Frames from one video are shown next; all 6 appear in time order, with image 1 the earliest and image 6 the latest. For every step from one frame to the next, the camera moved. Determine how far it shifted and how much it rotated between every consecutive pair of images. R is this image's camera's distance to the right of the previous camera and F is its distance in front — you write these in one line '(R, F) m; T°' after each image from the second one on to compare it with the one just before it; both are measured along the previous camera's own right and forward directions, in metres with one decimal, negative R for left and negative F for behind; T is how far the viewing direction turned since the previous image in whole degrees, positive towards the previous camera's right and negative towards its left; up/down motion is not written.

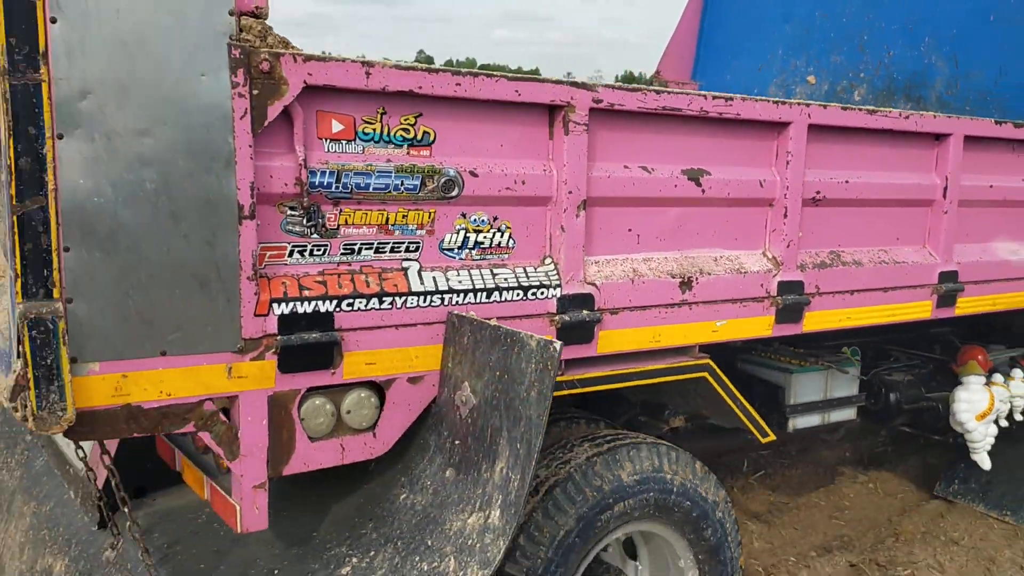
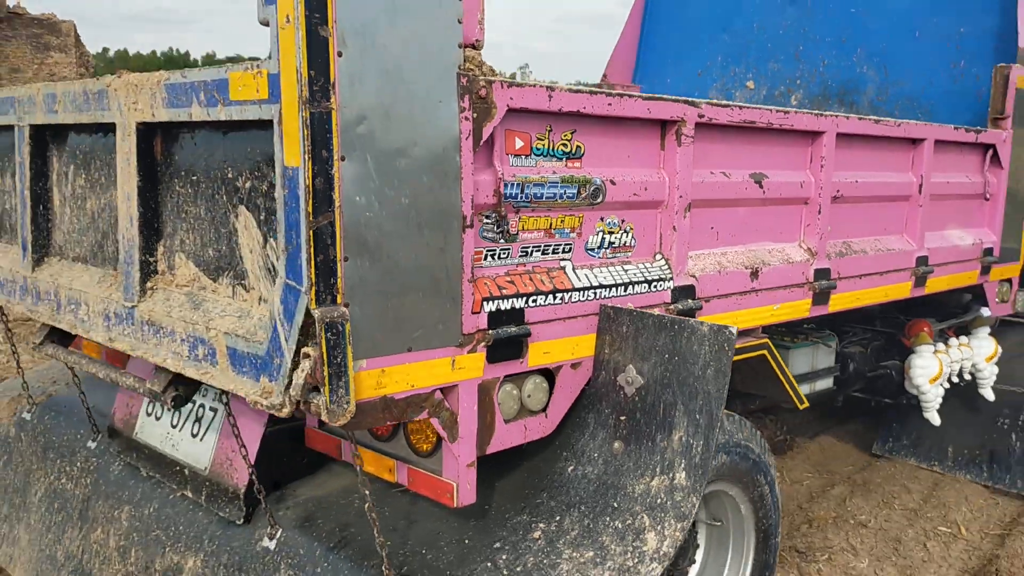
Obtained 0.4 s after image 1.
(-0.3, -0.1) m; +9°
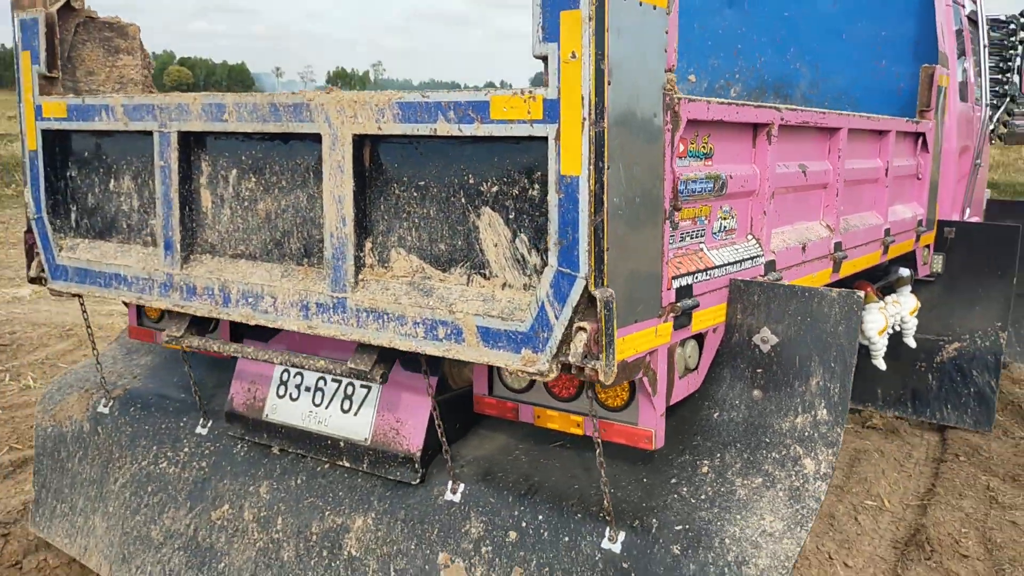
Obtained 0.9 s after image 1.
(-0.4, -0.1) m; +10°
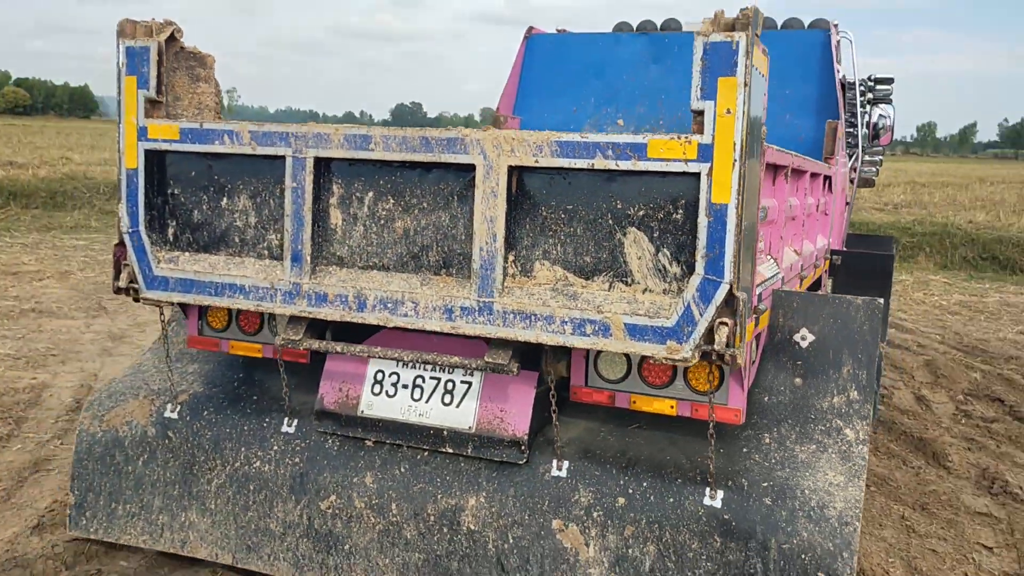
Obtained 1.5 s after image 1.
(-0.4, -0.2) m; +11°
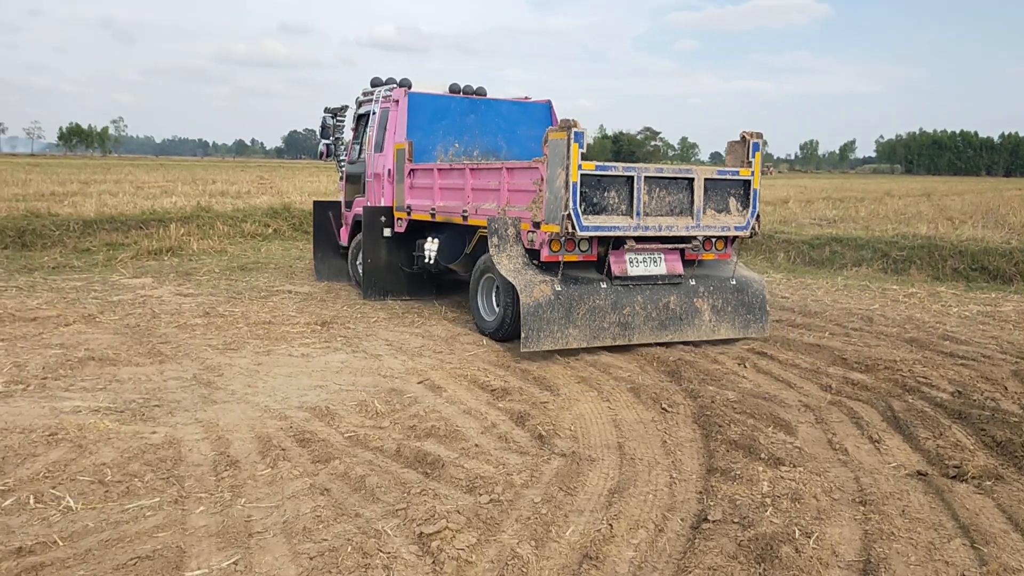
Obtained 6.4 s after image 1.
(-1.4, -0.3) m; +7°
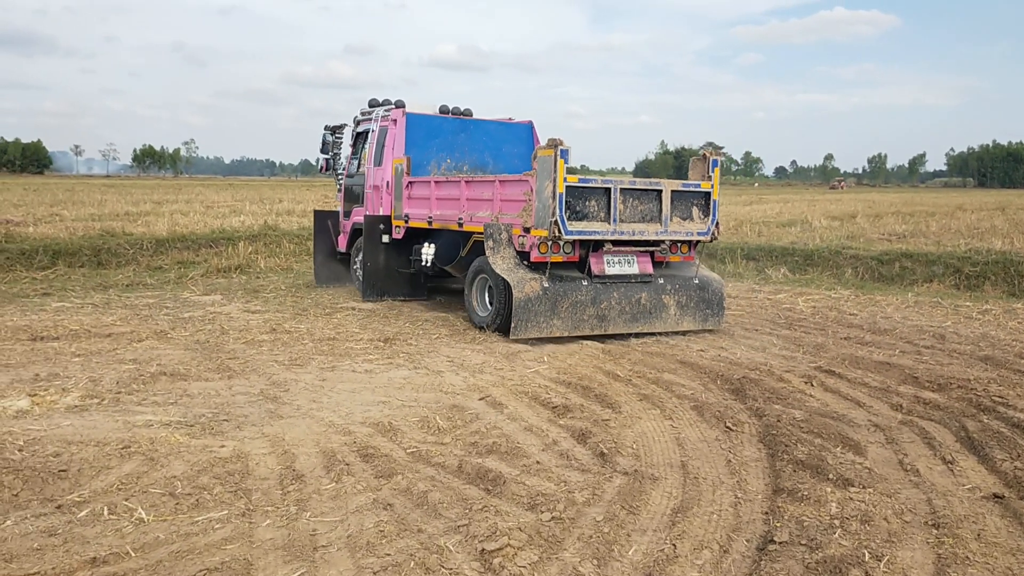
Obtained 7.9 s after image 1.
(0.0, 0.0) m; -4°
